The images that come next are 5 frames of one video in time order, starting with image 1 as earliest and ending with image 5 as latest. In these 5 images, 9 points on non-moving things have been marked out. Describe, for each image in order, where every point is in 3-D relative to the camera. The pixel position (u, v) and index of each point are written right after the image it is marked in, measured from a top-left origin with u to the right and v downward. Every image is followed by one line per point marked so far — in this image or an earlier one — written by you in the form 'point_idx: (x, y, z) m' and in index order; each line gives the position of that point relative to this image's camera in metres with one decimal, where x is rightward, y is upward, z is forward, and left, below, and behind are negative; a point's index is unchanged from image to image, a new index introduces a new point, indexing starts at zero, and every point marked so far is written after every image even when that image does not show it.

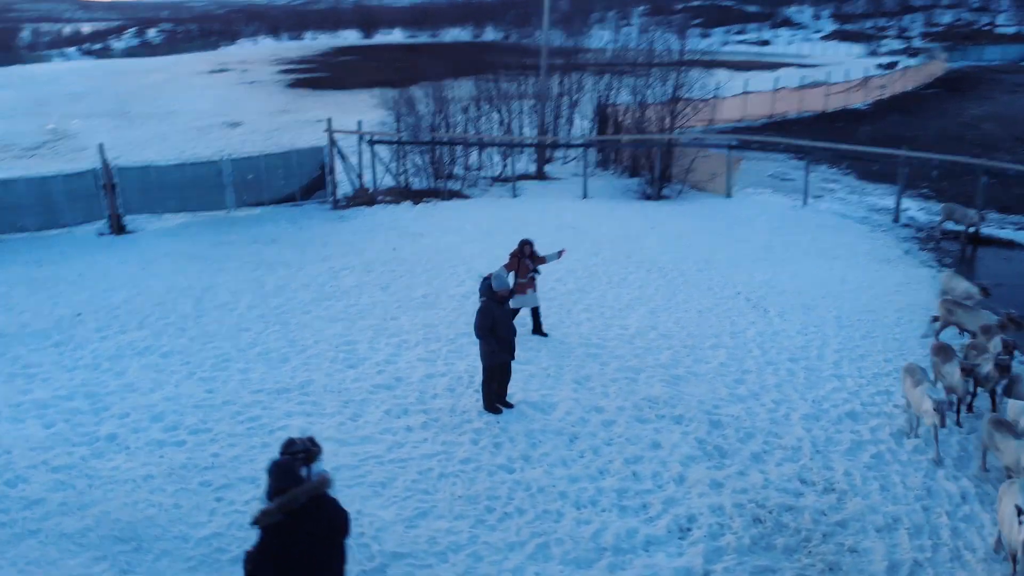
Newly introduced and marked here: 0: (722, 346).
0: (+2.9, -0.8, +11.9) m
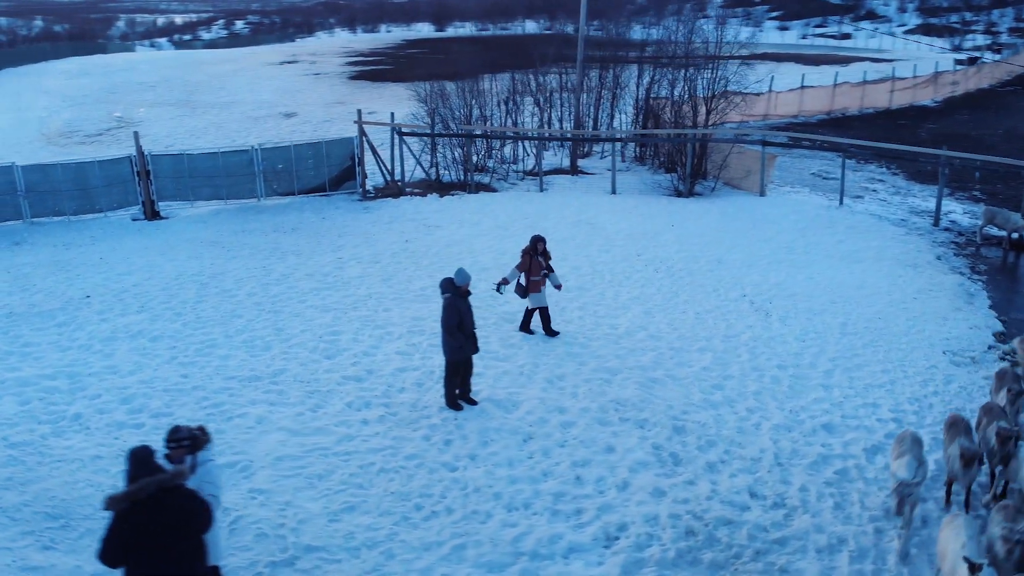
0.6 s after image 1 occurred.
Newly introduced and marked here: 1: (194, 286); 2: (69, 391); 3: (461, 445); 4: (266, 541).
0: (+2.7, -0.8, +11.5) m
1: (-5.2, 0.0, +14.0) m
2: (-5.2, -1.1, +10.0) m
3: (-0.5, -1.6, +8.9) m
4: (-2.1, -2.1, +7.1) m
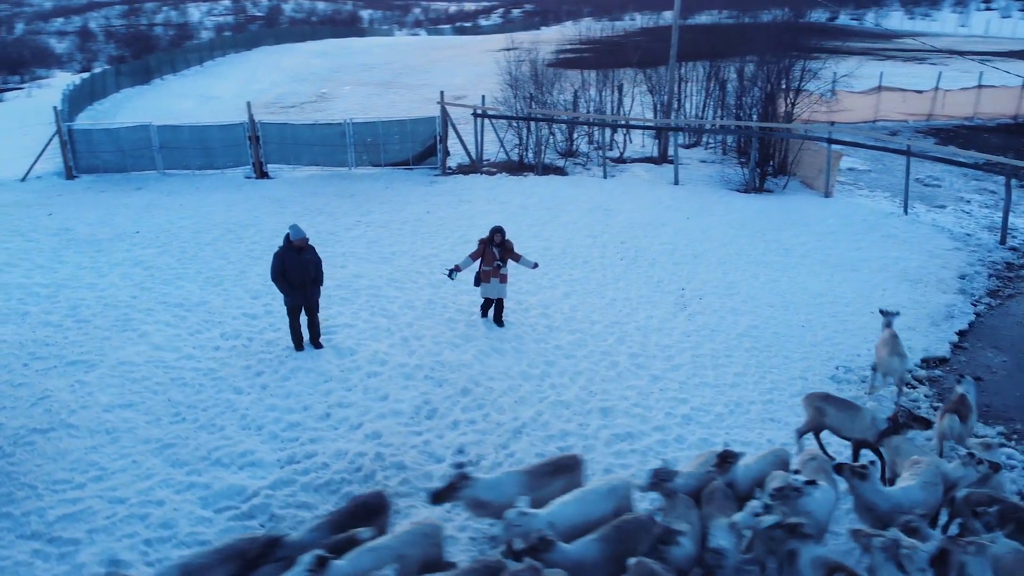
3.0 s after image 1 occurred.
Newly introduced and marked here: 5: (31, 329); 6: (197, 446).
0: (+1.0, -0.6, +11.8) m
1: (-5.6, +1.1, +16.5) m
2: (-6.9, -0.1, +12.7) m
3: (-2.9, -1.0, +10.2) m
4: (-5.0, -1.3, +9.1) m
5: (-6.3, -0.5, +11.3) m
6: (-3.2, -1.6, +8.6) m
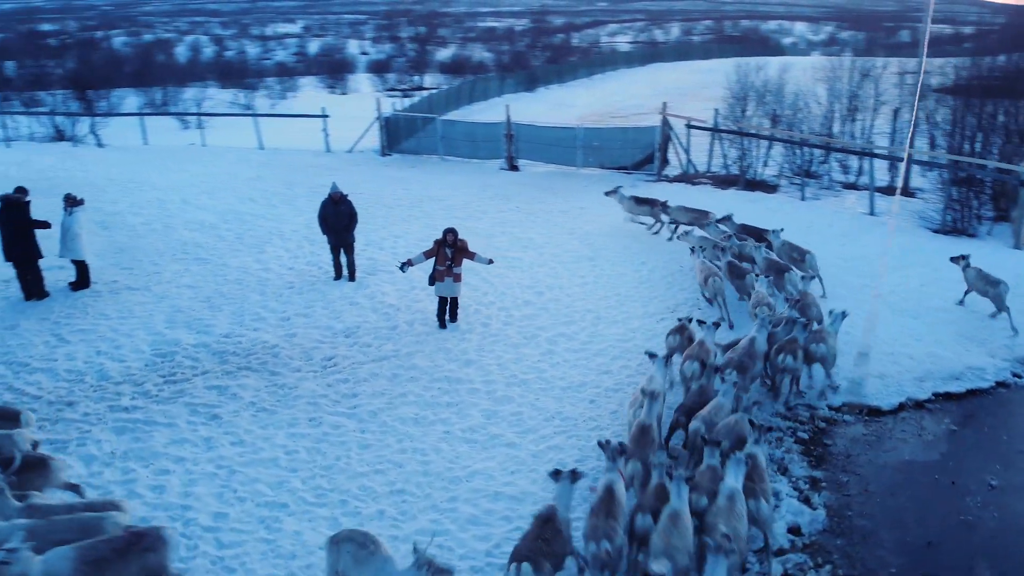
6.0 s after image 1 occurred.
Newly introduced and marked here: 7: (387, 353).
0: (+0.6, -0.4, +13.2) m
1: (-2.4, +2.1, +20.5) m
2: (-5.5, +1.4, +18.0) m
3: (-3.6, 0.0, +13.8) m
4: (-5.9, +0.1, +13.8) m
5: (-5.8, +1.0, +16.4) m
6: (-4.7, -0.4, +12.5) m
7: (-1.7, -0.9, +11.5) m
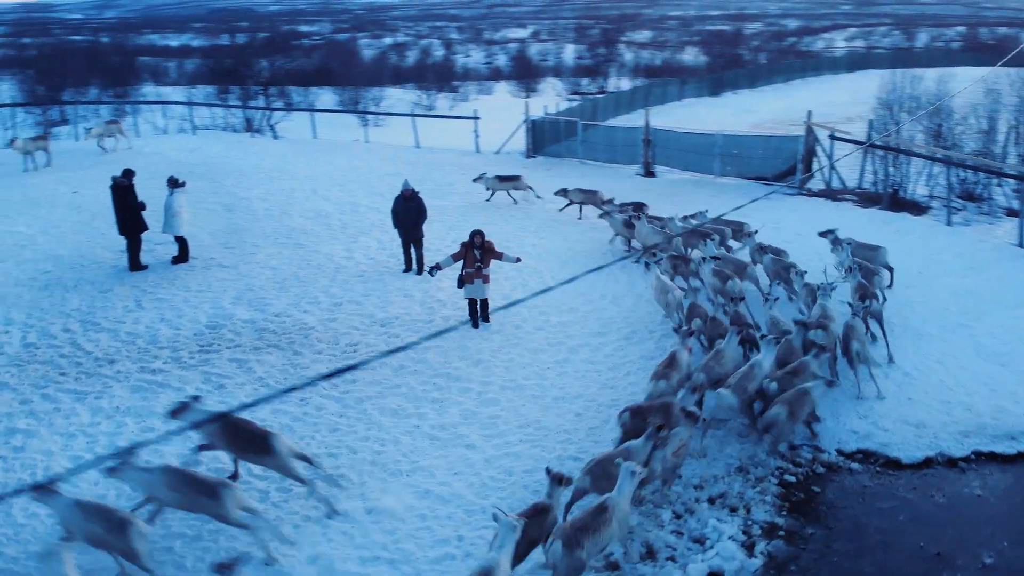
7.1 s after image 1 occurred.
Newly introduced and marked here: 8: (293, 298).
0: (+1.2, -0.5, +12.9) m
1: (+0.4, +2.1, +20.7) m
2: (-3.3, +1.7, +19.1) m
3: (-2.6, +0.2, +14.6) m
4: (-4.8, +0.5, +15.2) m
5: (-4.0, +1.3, +17.7) m
6: (-4.0, -0.1, +13.6) m
7: (-1.5, -0.8, +11.9) m
8: (-3.4, -0.2, +13.5) m
